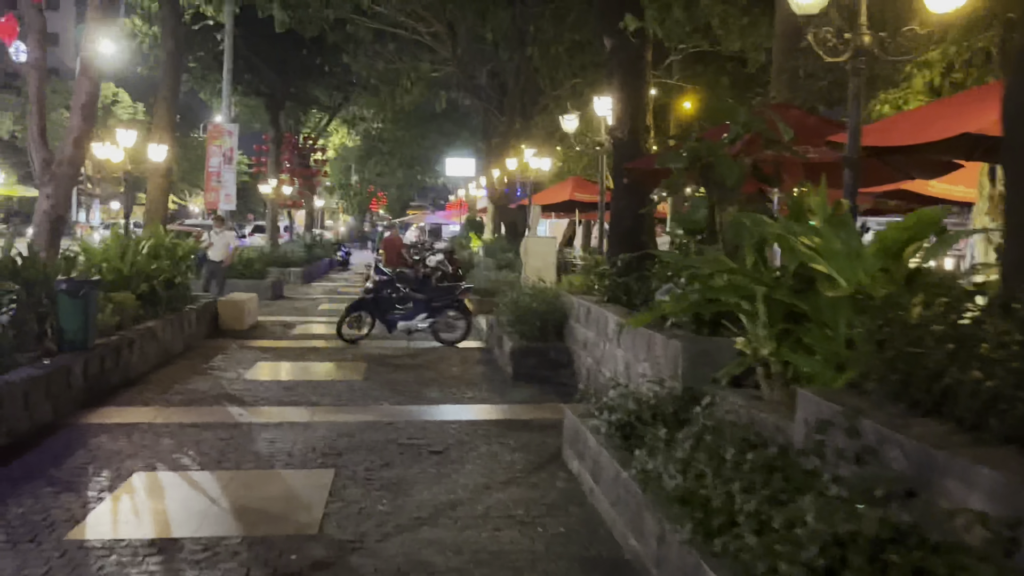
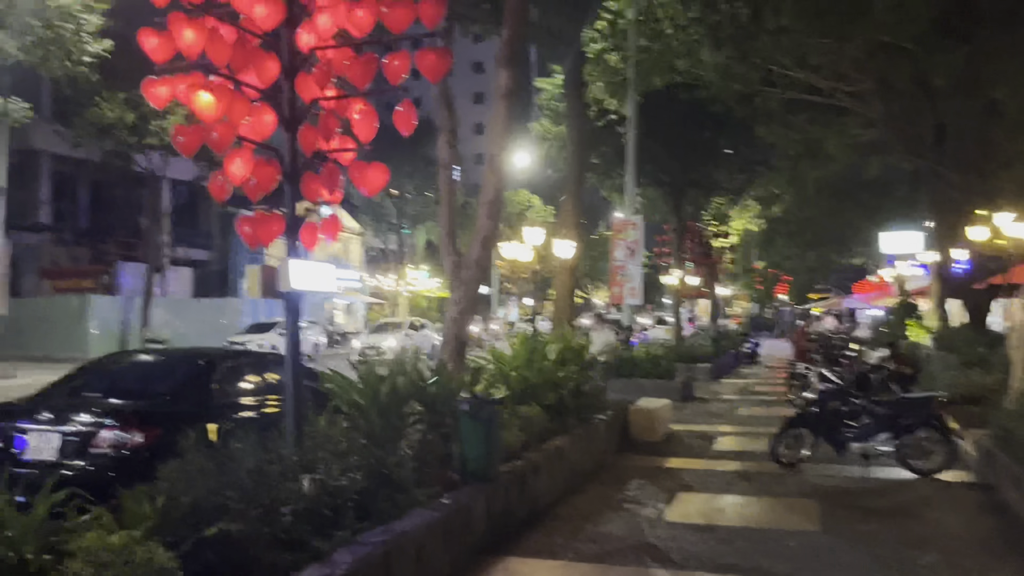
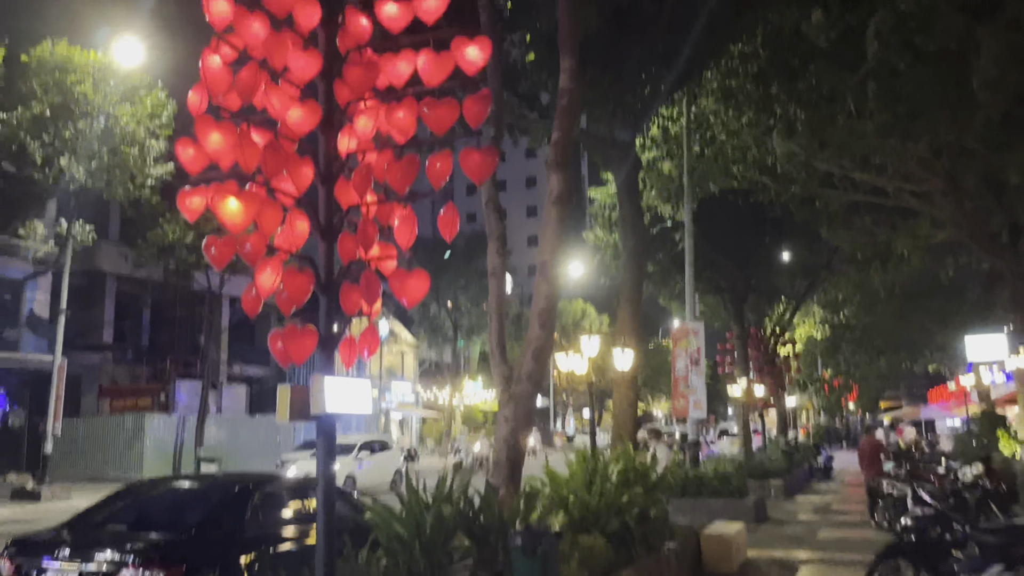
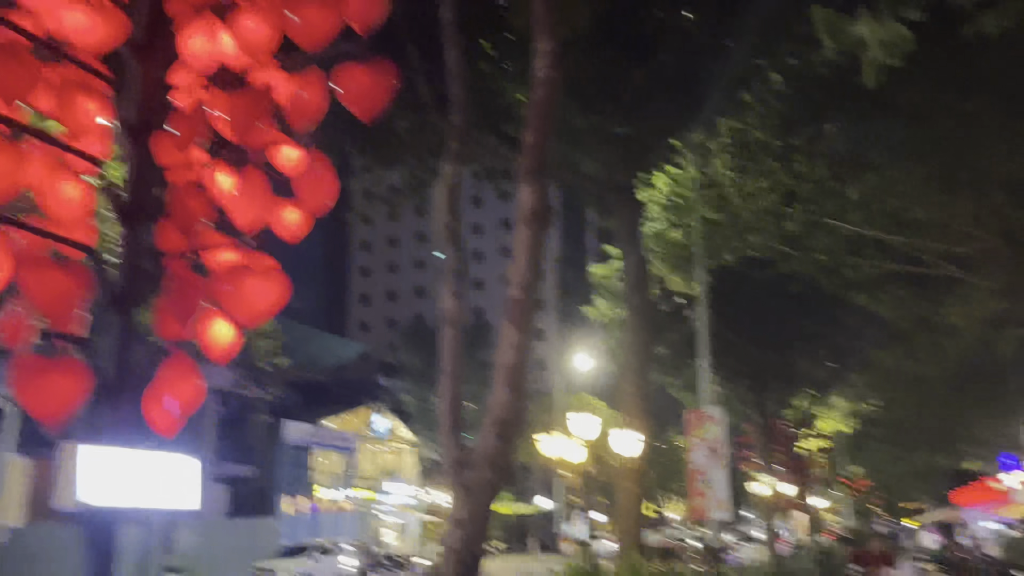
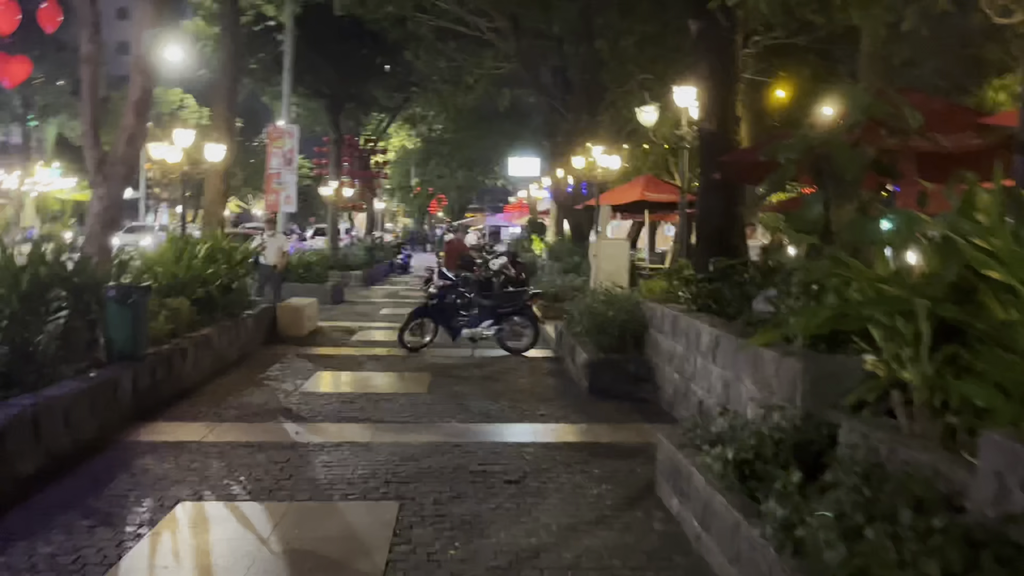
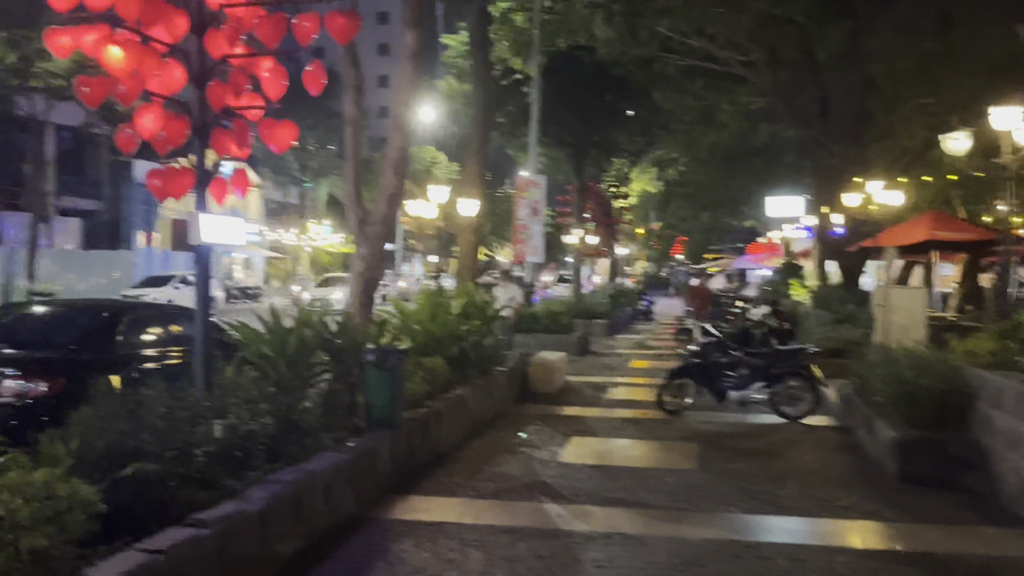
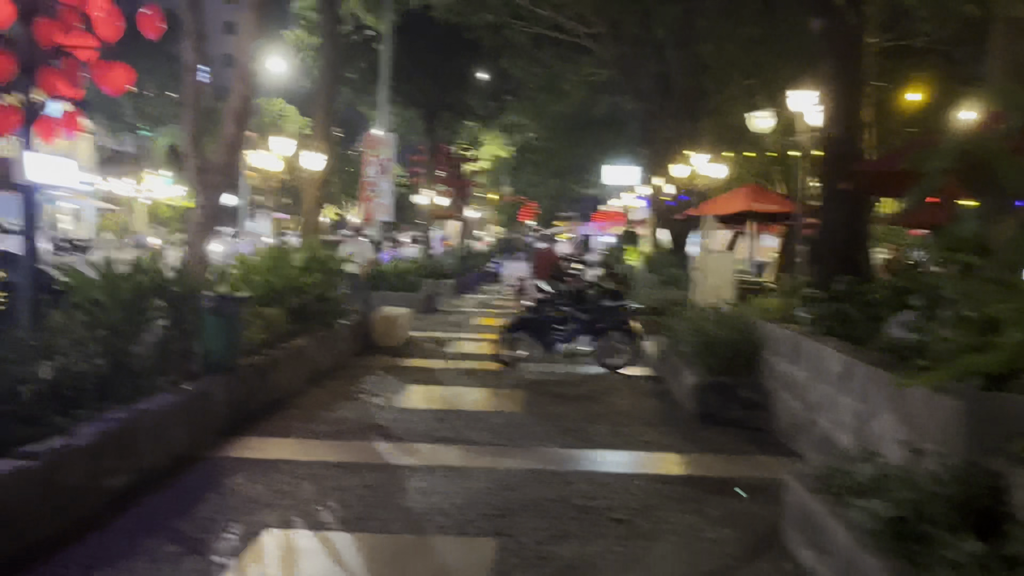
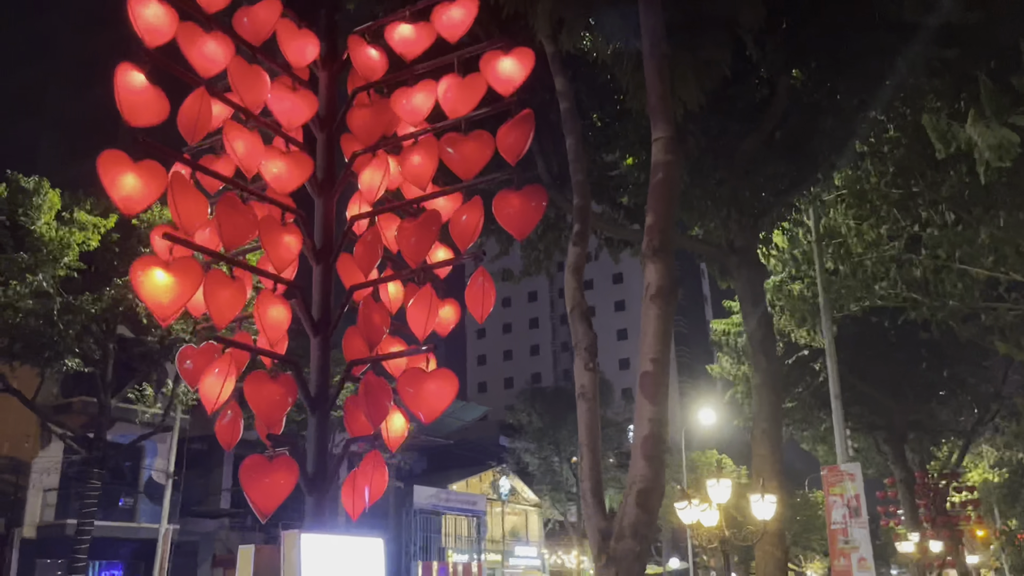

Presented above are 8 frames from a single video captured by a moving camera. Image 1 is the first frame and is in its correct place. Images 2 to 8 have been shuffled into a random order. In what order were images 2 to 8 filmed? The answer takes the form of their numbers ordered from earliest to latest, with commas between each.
5, 7, 6, 2, 3, 8, 4
